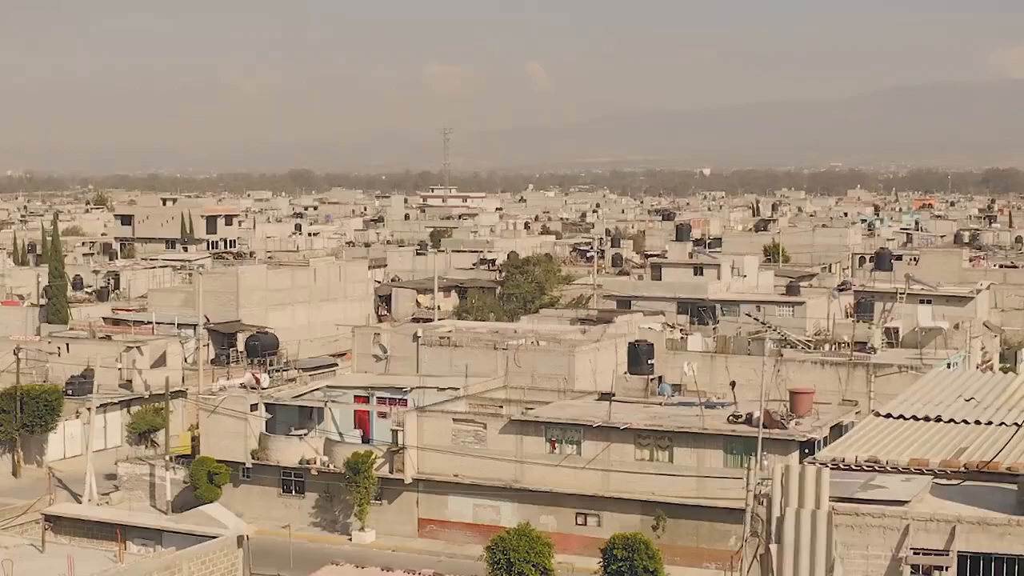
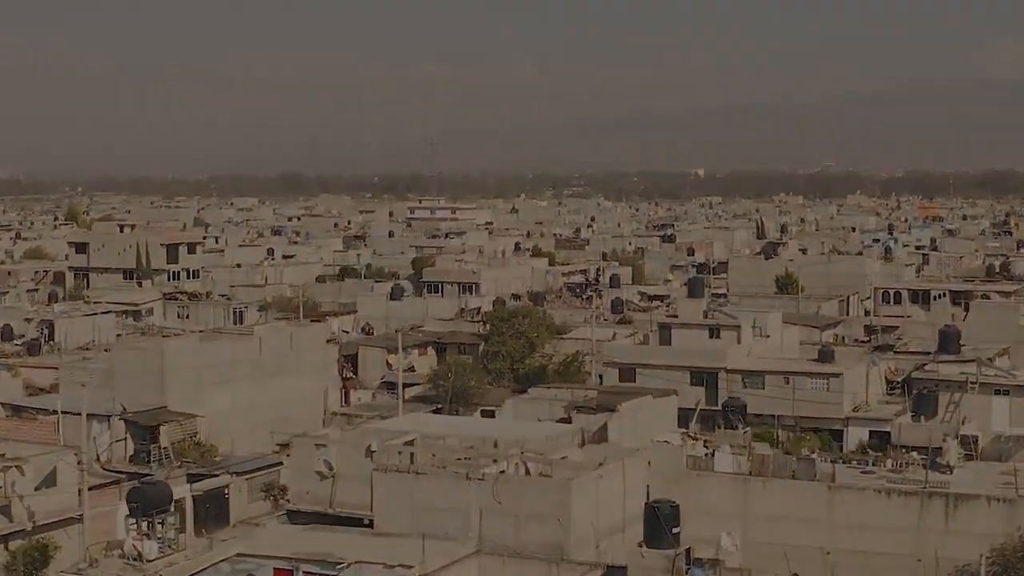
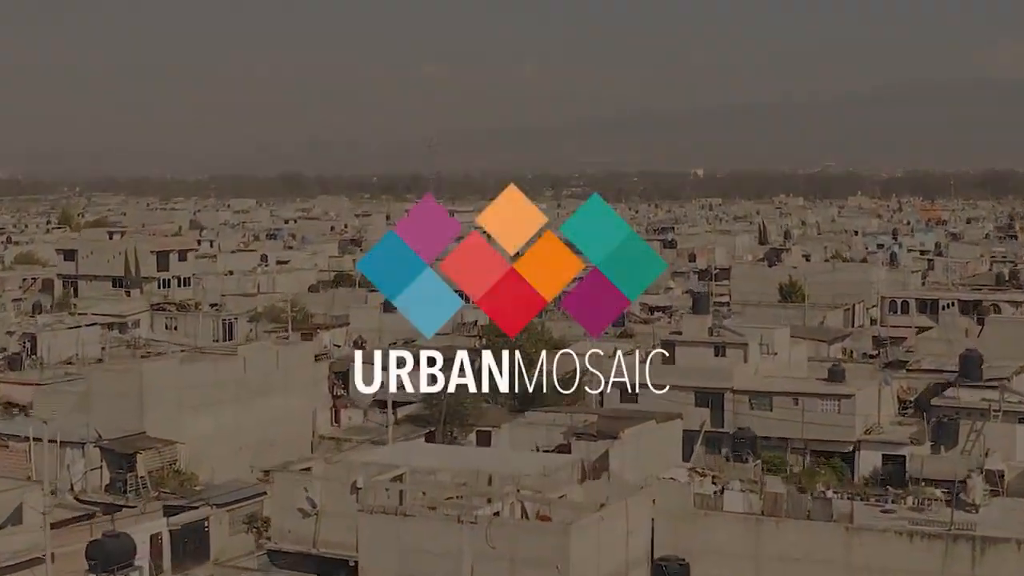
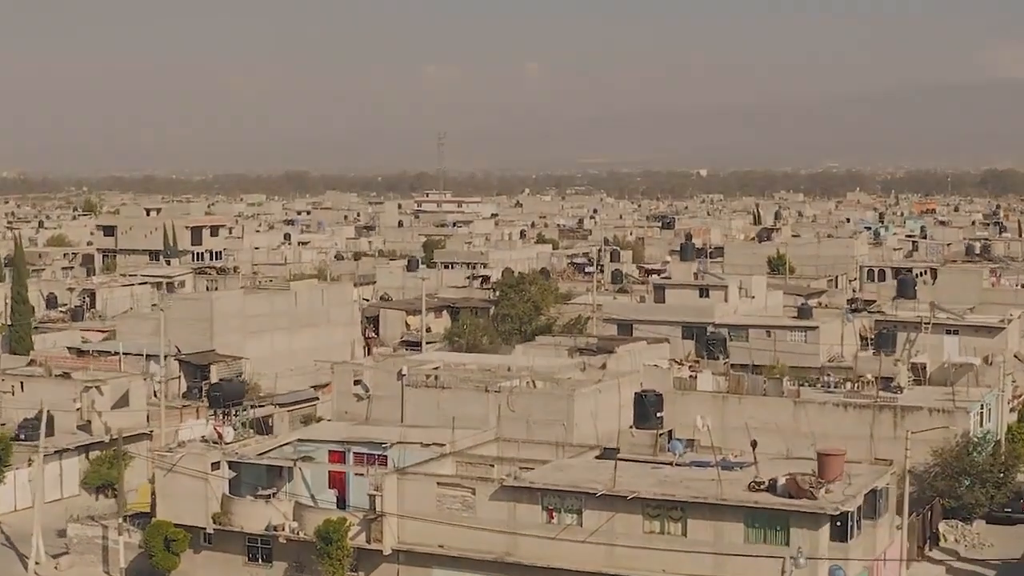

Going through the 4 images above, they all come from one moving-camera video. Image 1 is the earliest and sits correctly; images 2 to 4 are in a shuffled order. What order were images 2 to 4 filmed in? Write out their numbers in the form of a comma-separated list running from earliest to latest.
4, 2, 3
